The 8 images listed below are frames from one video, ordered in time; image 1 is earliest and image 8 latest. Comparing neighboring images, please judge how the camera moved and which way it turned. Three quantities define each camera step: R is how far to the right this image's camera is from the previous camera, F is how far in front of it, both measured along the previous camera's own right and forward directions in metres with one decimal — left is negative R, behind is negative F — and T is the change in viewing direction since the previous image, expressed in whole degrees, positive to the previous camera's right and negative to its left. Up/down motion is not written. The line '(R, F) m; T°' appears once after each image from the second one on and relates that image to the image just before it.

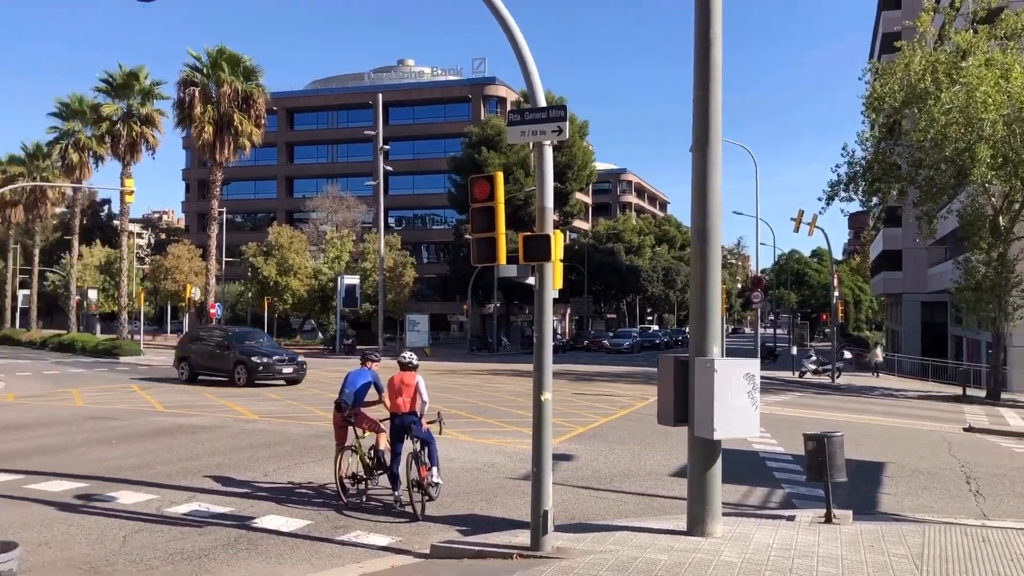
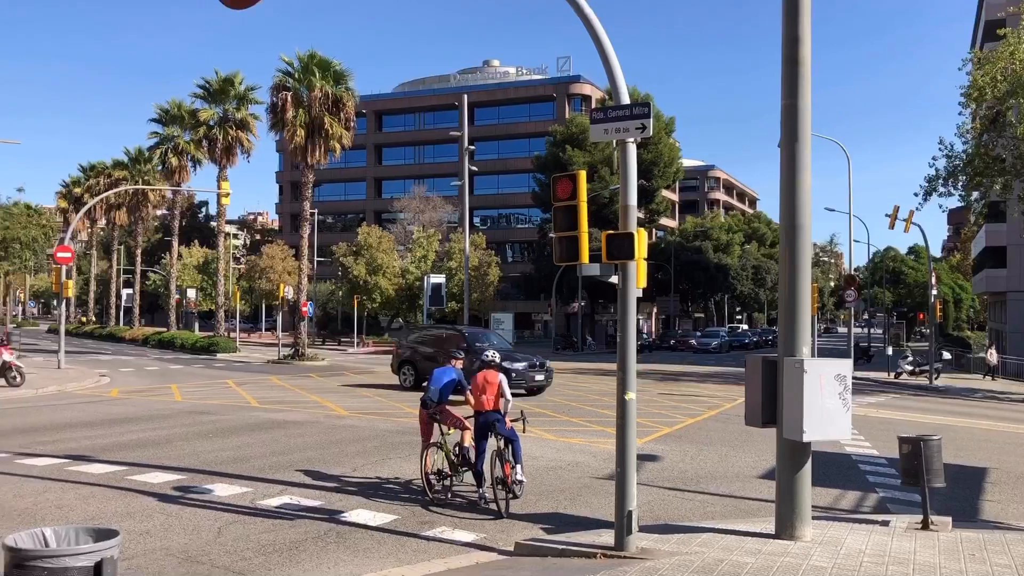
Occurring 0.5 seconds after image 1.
(0.0, 0.0) m; -5°
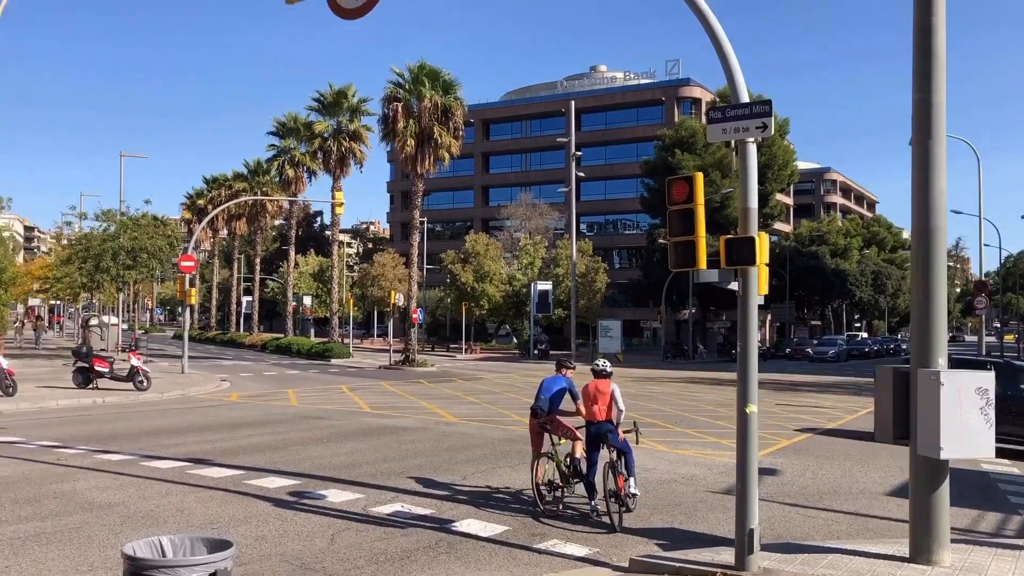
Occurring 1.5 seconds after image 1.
(-0.1, +0.2) m; -7°
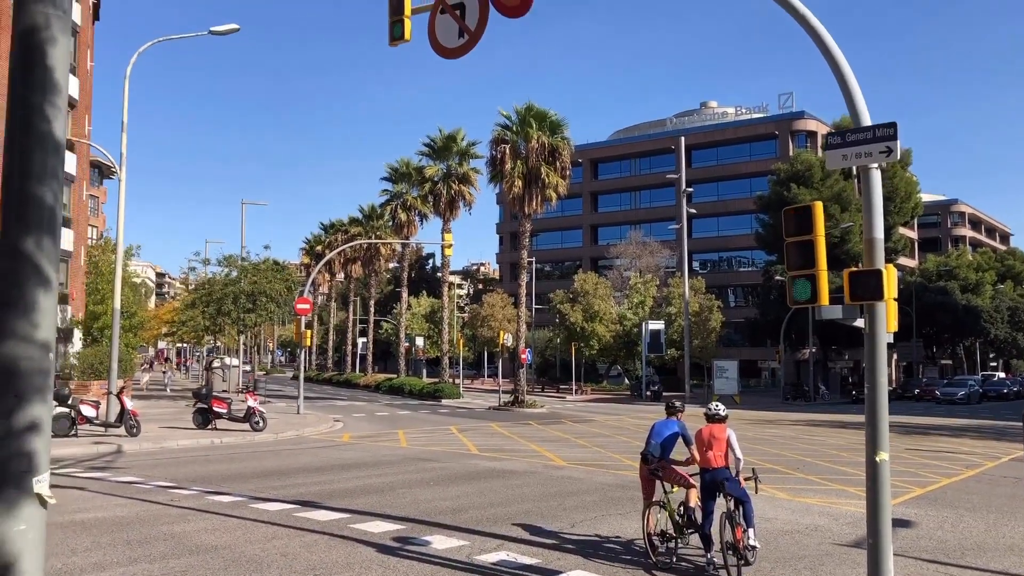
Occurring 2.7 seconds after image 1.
(0.0, +0.3) m; -7°
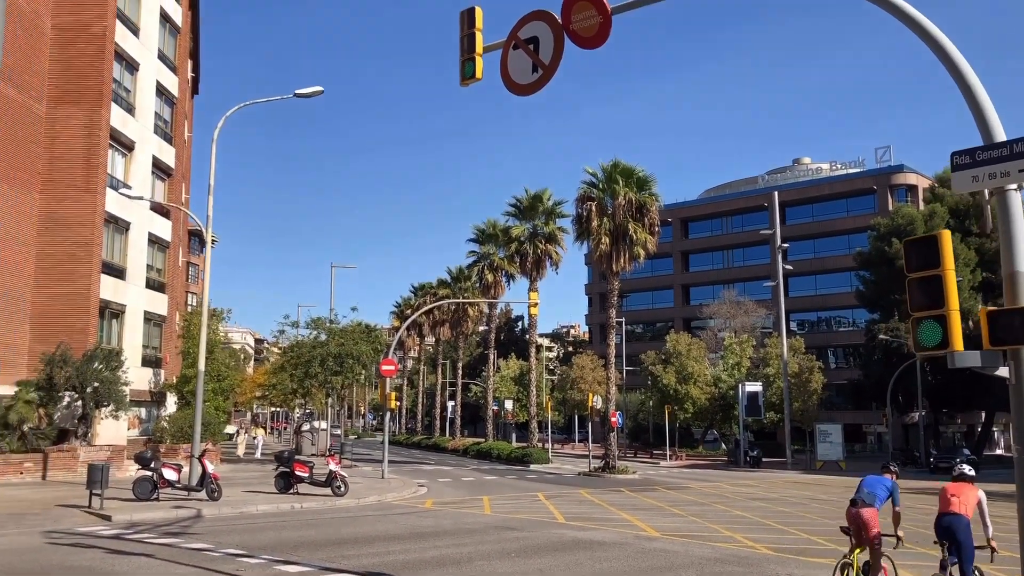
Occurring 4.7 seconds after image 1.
(+0.1, +0.7) m; -6°
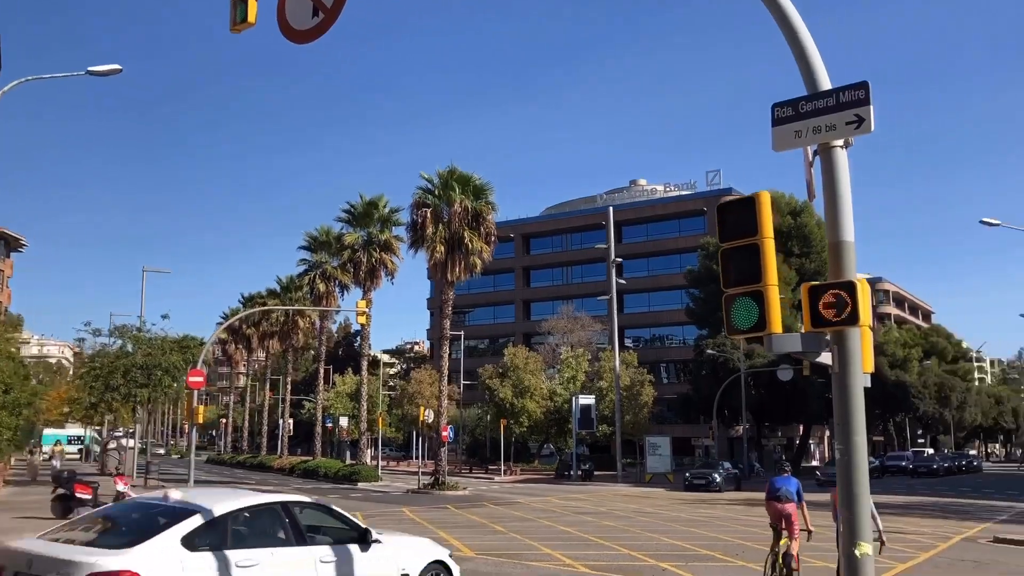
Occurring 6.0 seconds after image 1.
(+0.5, +1.1) m; +10°
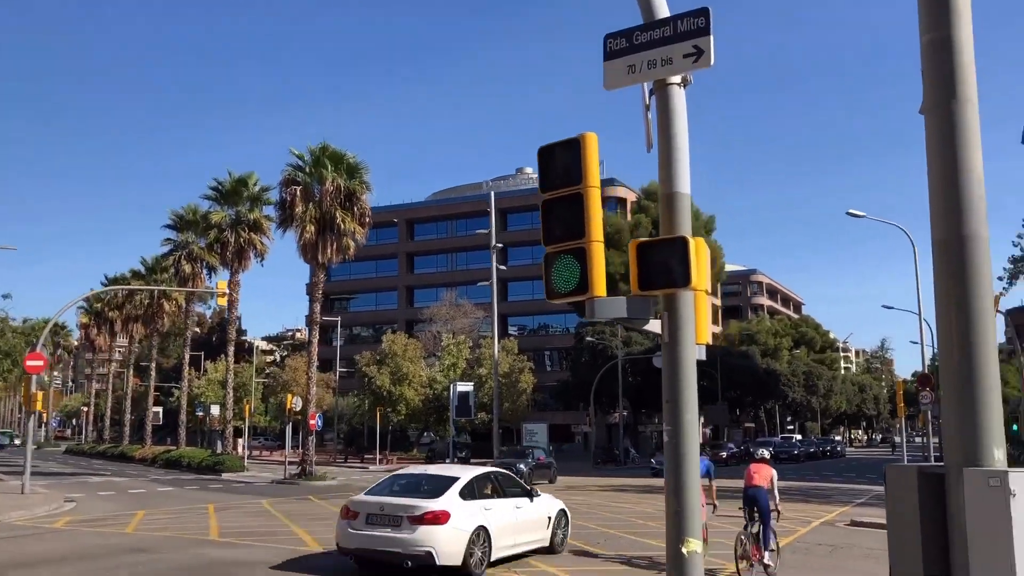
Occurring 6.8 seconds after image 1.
(+0.5, +0.7) m; +7°
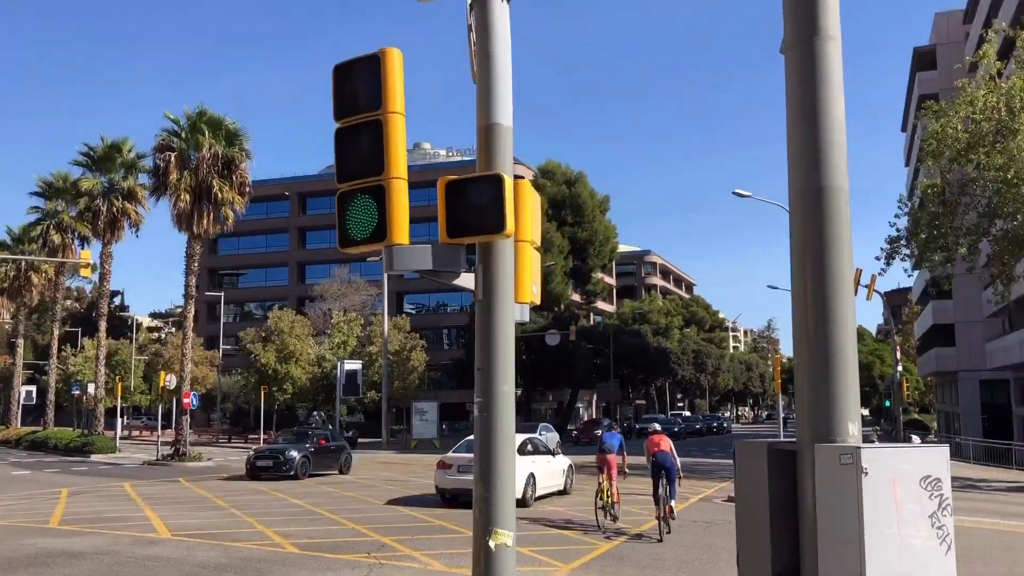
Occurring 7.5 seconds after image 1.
(+0.4, +0.6) m; +6°
